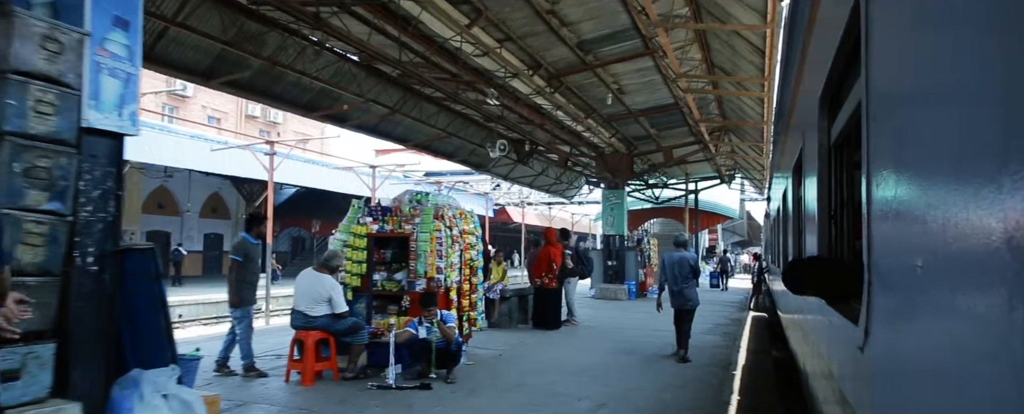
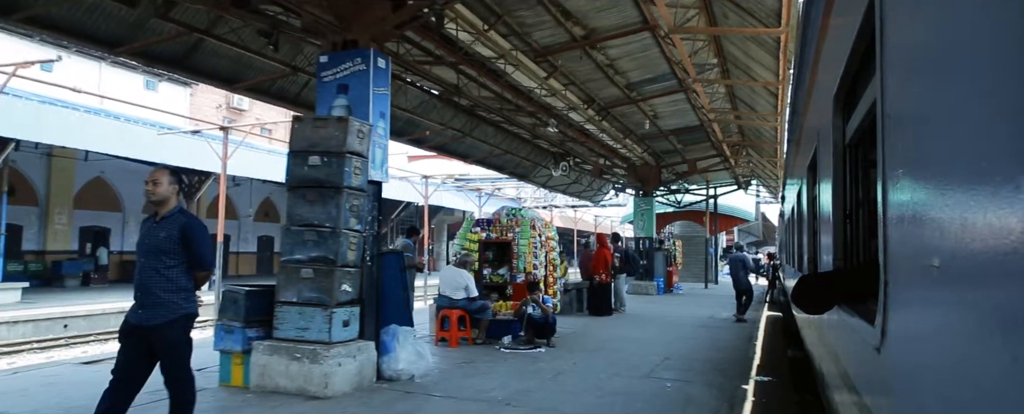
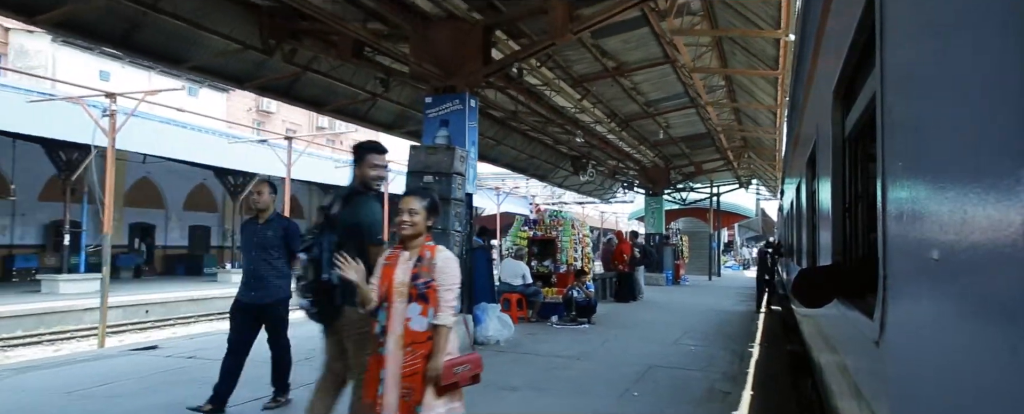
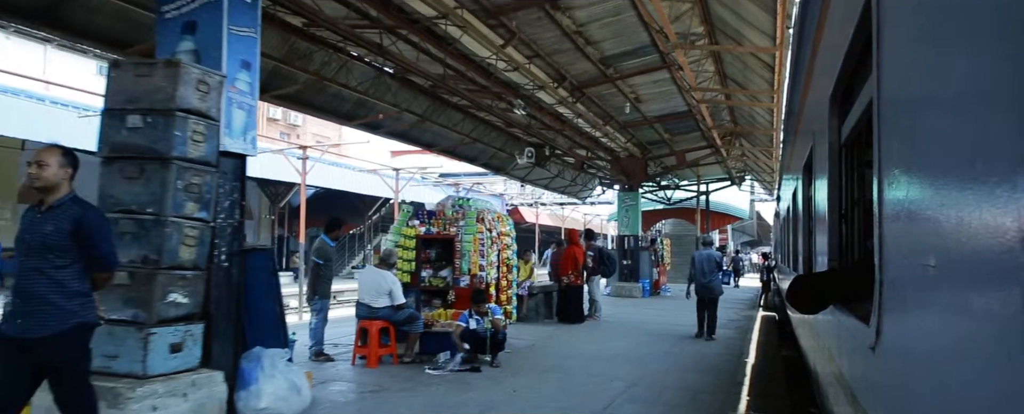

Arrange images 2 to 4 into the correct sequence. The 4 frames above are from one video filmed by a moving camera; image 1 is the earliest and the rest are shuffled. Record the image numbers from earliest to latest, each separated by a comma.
4, 2, 3
